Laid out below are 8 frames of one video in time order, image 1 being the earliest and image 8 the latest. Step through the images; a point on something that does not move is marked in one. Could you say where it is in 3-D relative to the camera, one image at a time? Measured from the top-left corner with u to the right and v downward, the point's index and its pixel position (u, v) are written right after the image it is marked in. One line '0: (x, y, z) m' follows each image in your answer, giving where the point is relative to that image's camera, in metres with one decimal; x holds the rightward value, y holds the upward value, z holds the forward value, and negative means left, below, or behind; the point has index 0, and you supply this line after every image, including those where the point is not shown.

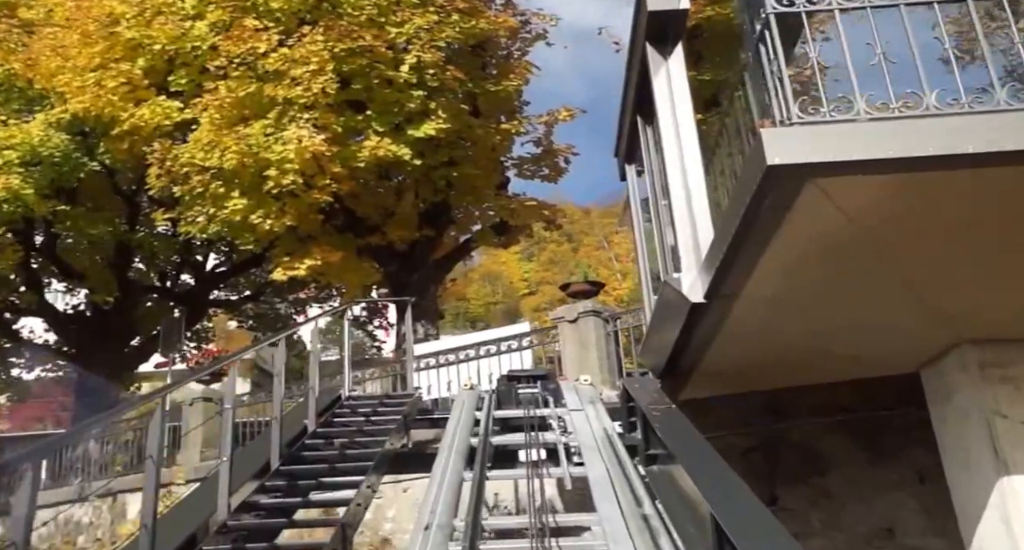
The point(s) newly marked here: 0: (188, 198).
0: (-4.4, +1.0, +11.5) m
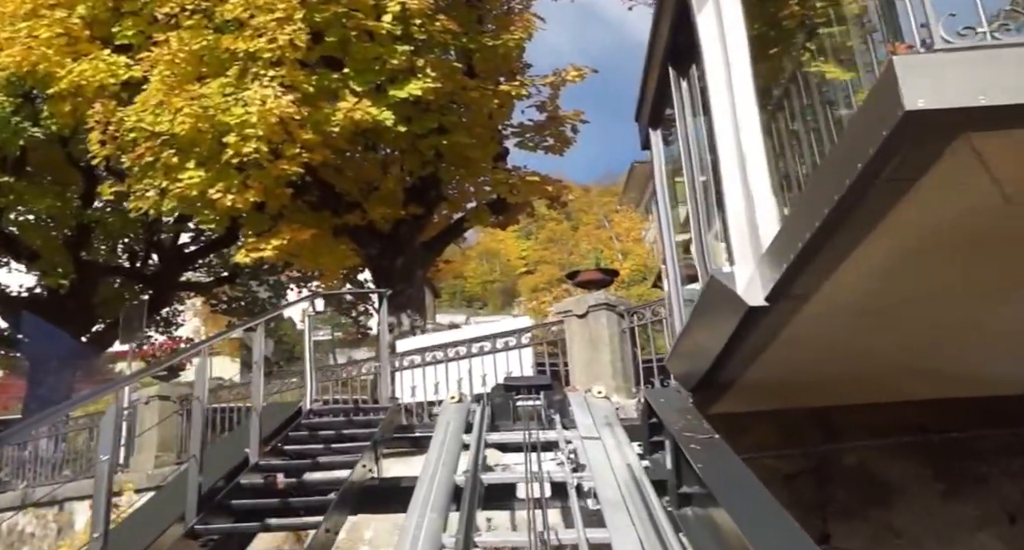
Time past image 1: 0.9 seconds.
0: (-4.4, +1.2, +10.0) m
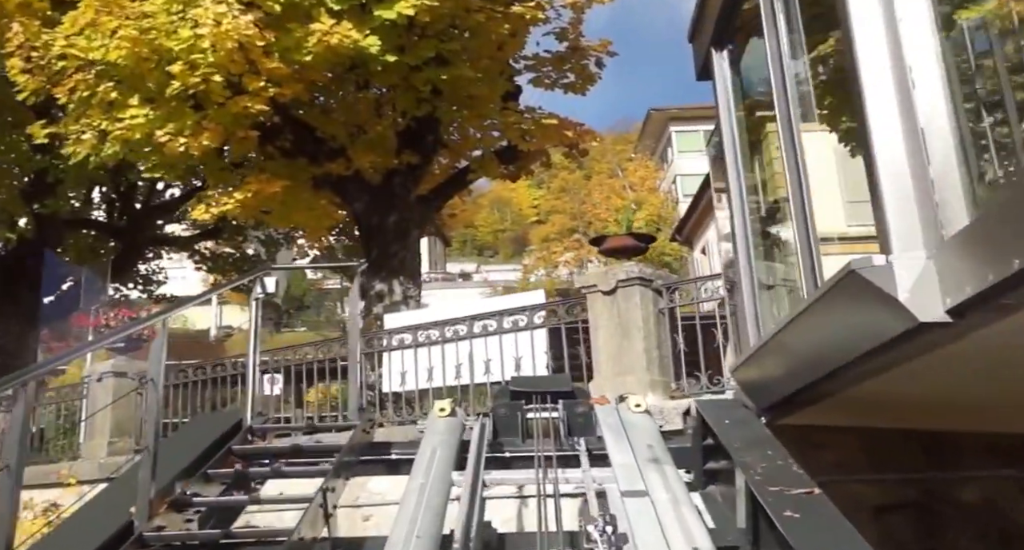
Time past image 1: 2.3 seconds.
0: (-4.3, +1.7, +8.3) m
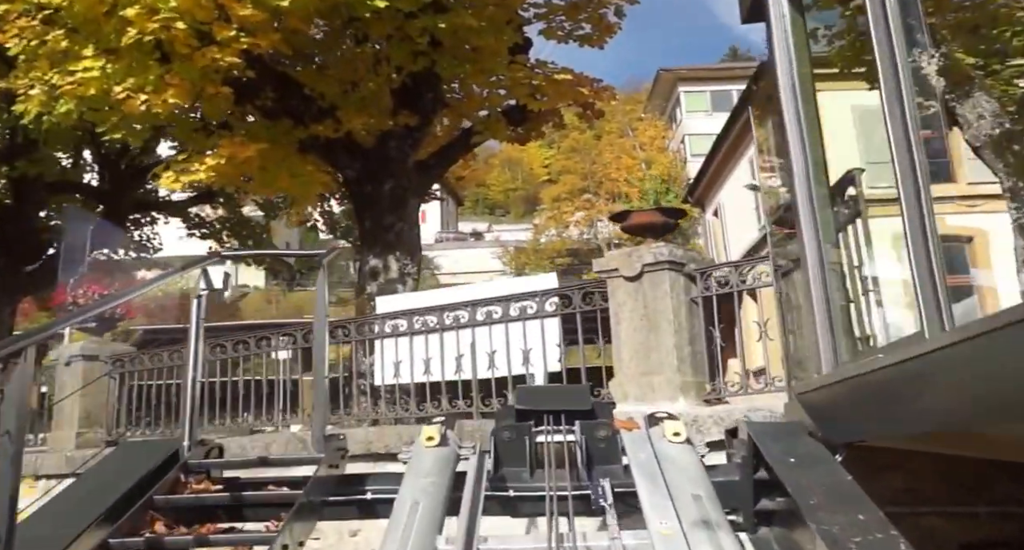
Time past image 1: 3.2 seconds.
0: (-4.2, +1.9, +7.3) m
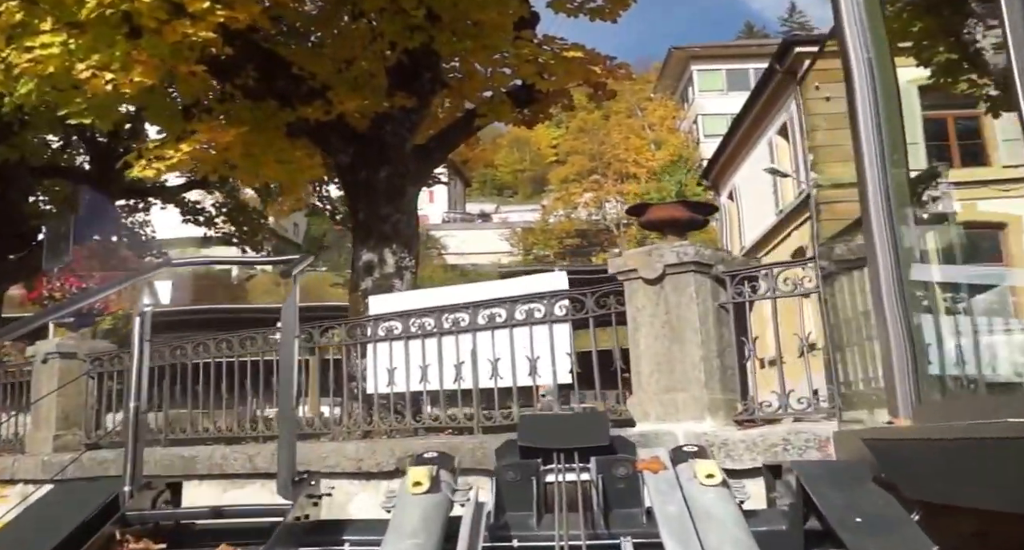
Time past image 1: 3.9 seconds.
0: (-4.2, +1.9, +6.6) m
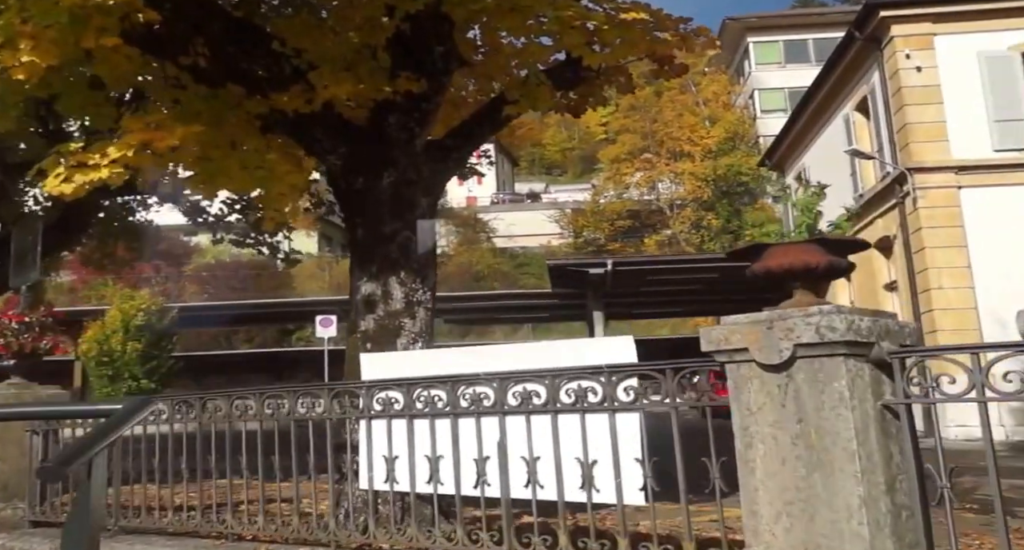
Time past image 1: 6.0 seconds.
0: (-3.9, +1.6, +4.9) m
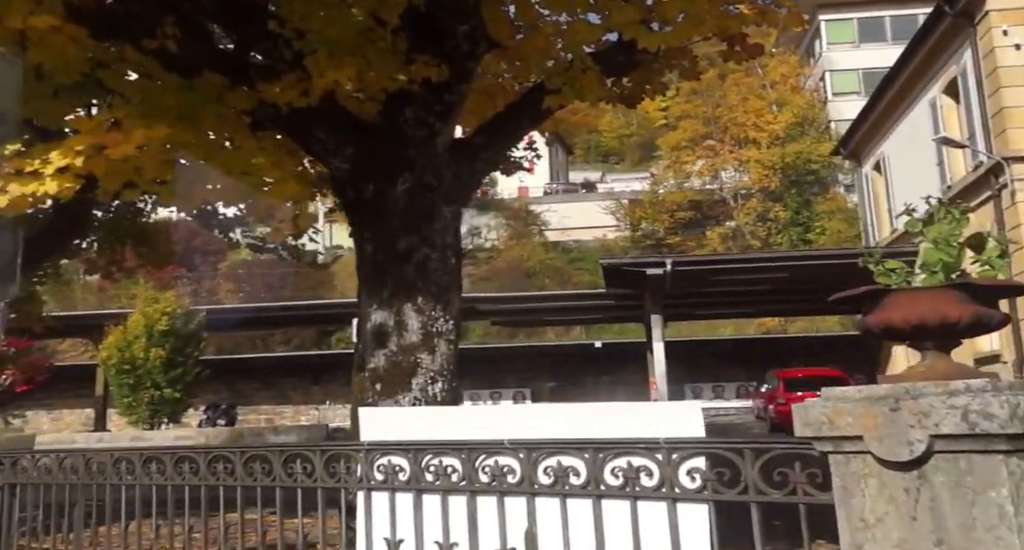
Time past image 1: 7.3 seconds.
0: (-3.8, +1.4, +4.2) m
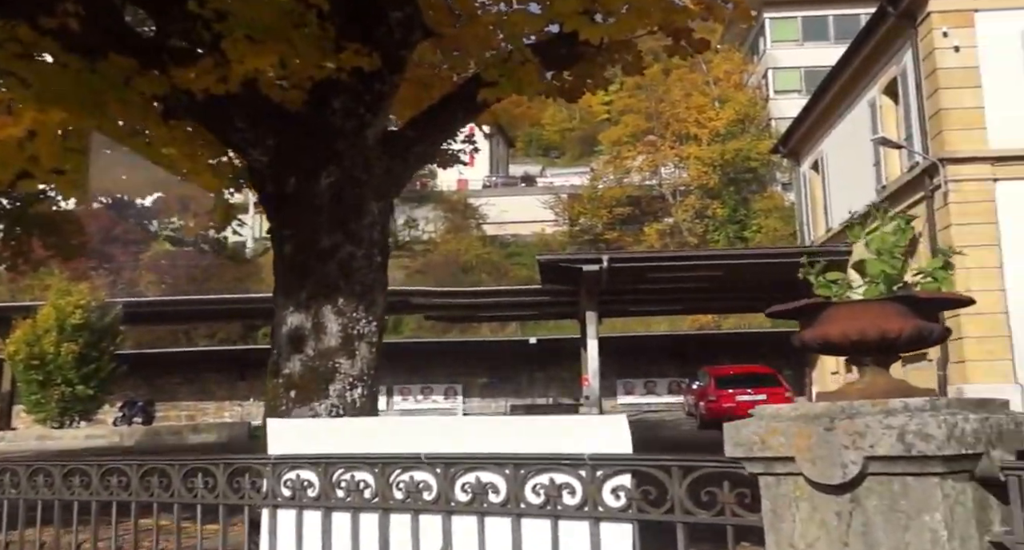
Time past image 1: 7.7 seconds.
0: (-4.1, +1.5, +3.7) m
